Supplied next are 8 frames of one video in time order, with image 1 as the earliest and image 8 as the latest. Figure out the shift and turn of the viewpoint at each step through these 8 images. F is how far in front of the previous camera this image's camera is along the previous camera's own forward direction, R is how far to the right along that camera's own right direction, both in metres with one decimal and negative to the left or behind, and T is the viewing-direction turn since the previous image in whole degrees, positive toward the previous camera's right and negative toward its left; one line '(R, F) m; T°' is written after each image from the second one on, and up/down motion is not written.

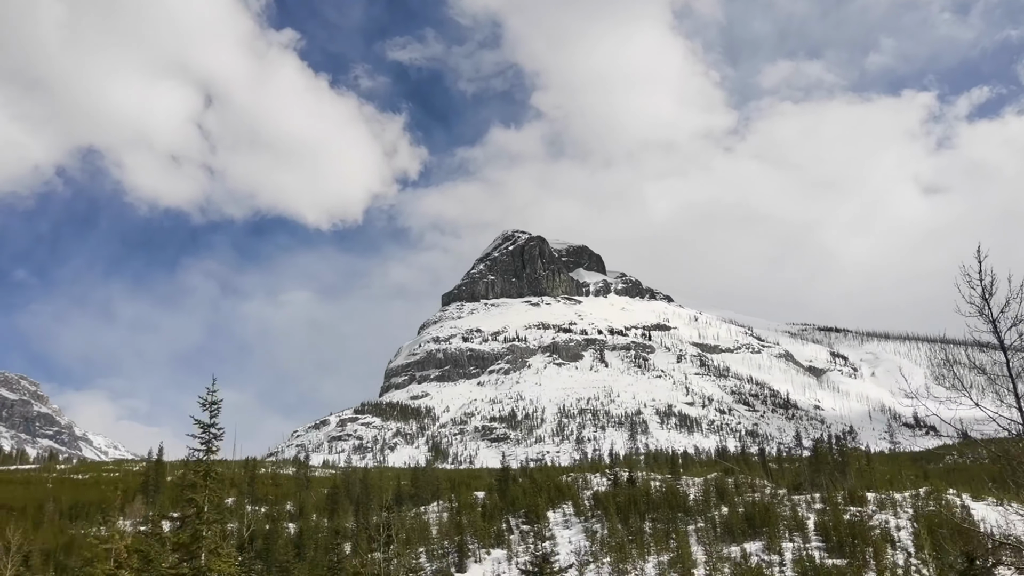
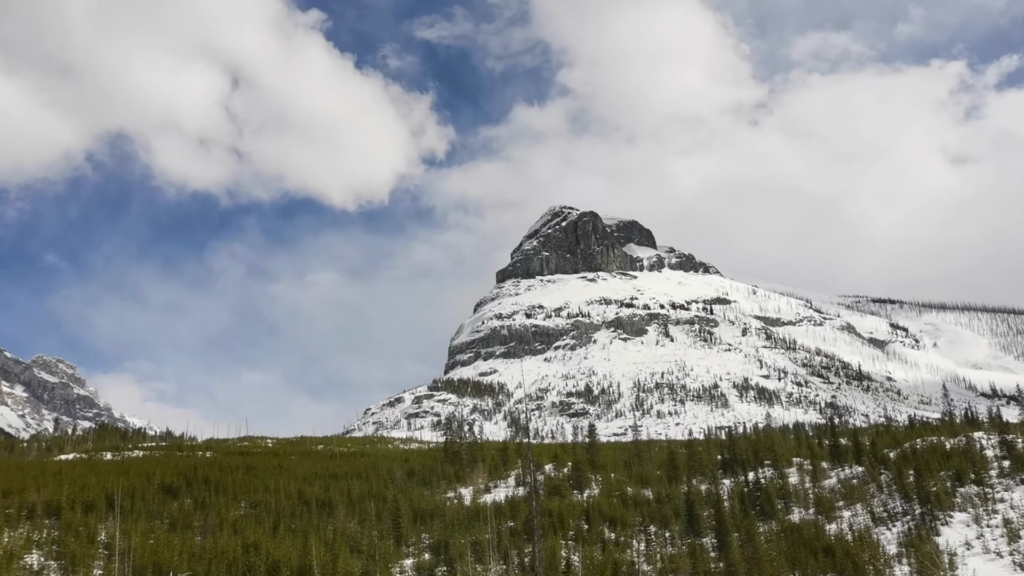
(-53.4, +3.2) m; -1°
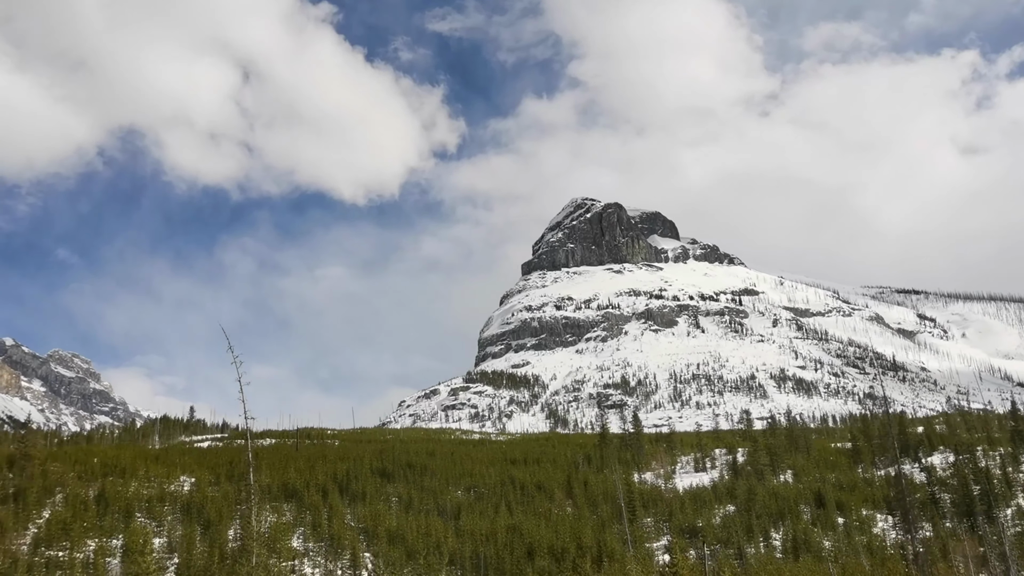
(-28.0, +2.0) m; 0°
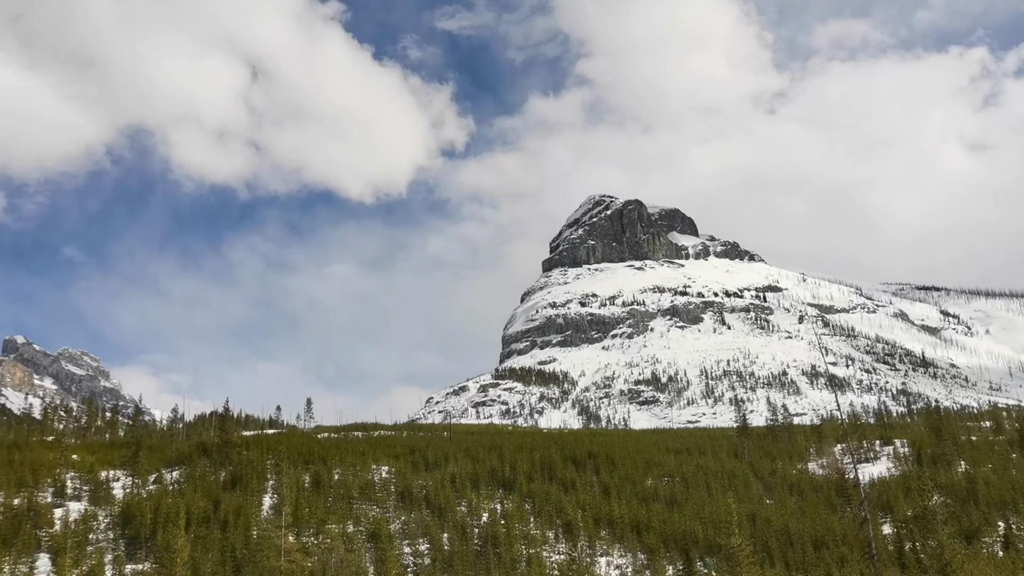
(-24.4, +2.0) m; 0°
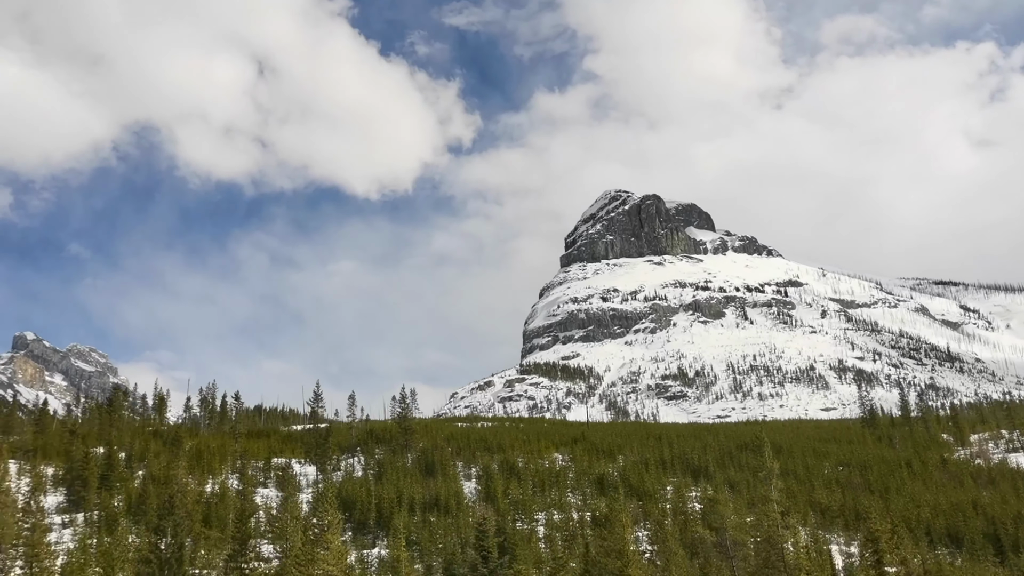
(-20.9, +2.9) m; 0°
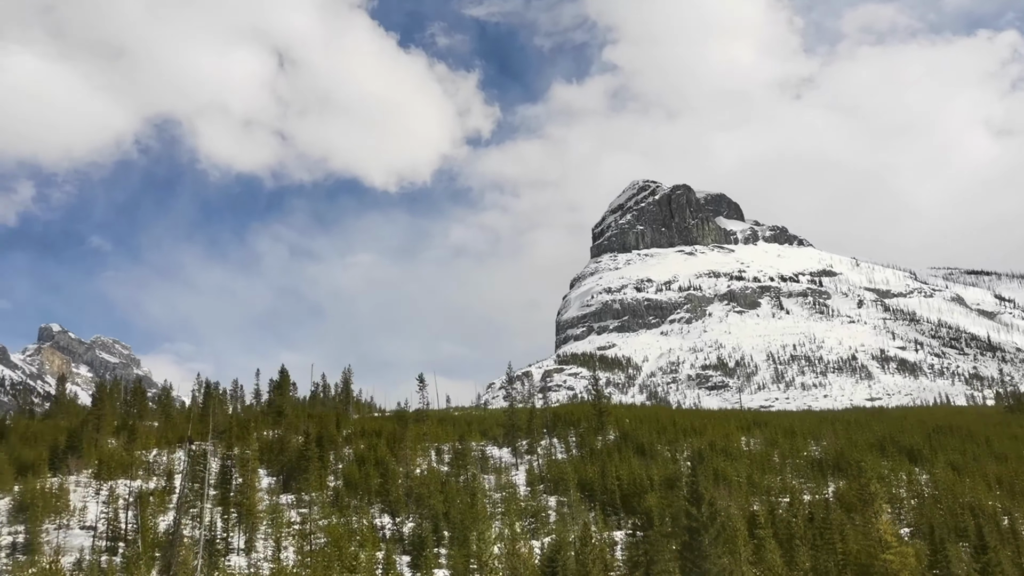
(-23.7, -0.7) m; -1°
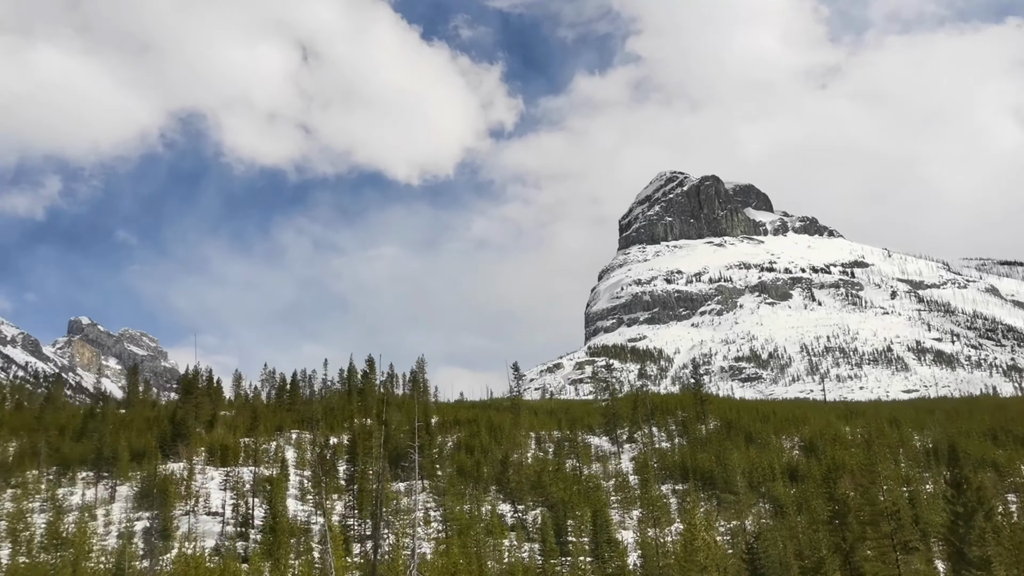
(-12.4, -4.5) m; -2°
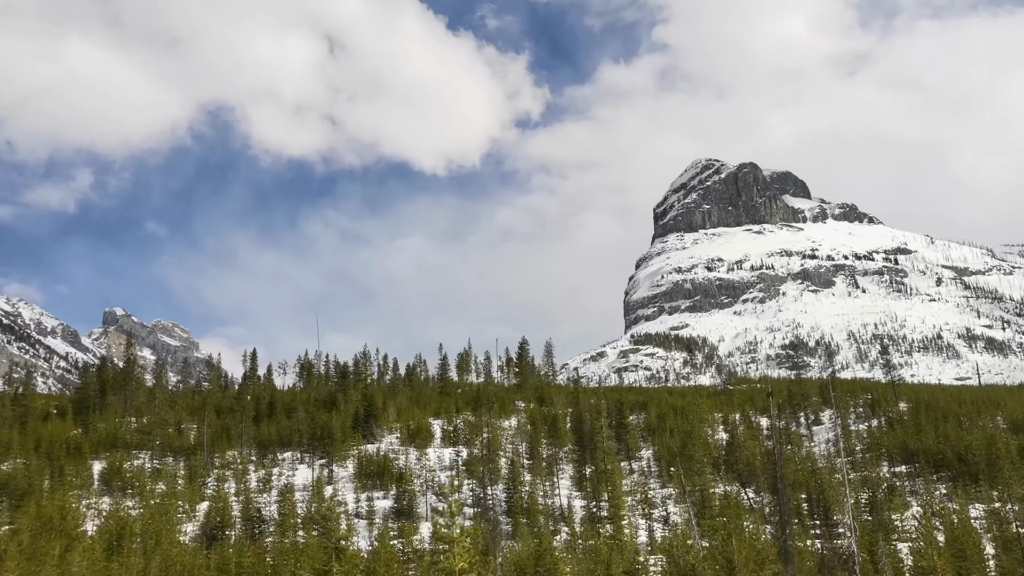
(-28.1, -6.5) m; -1°
